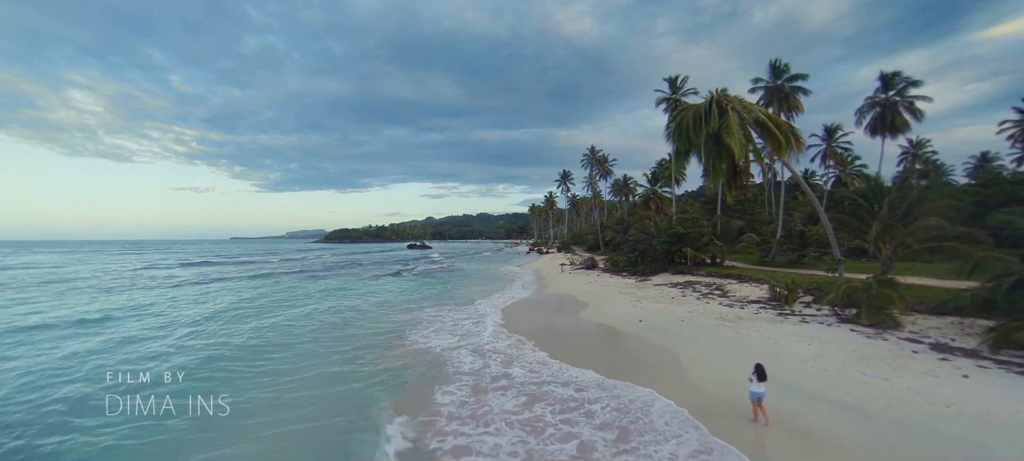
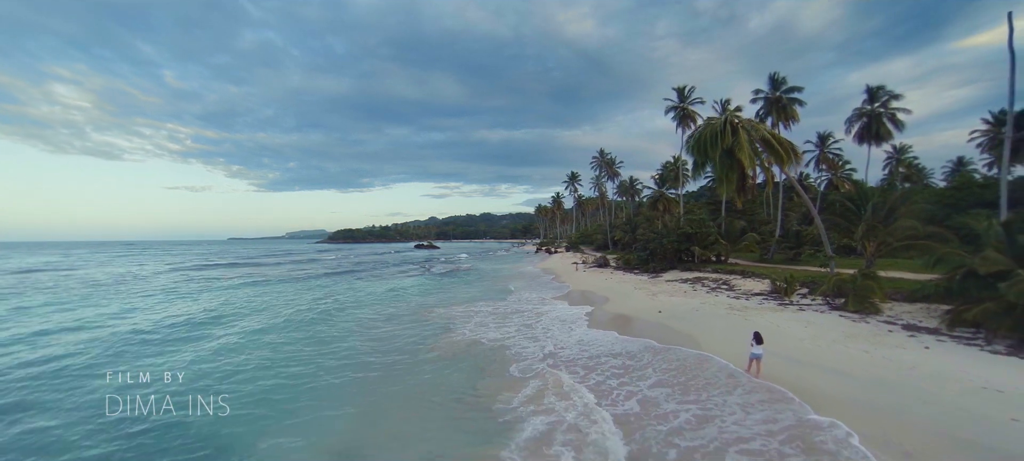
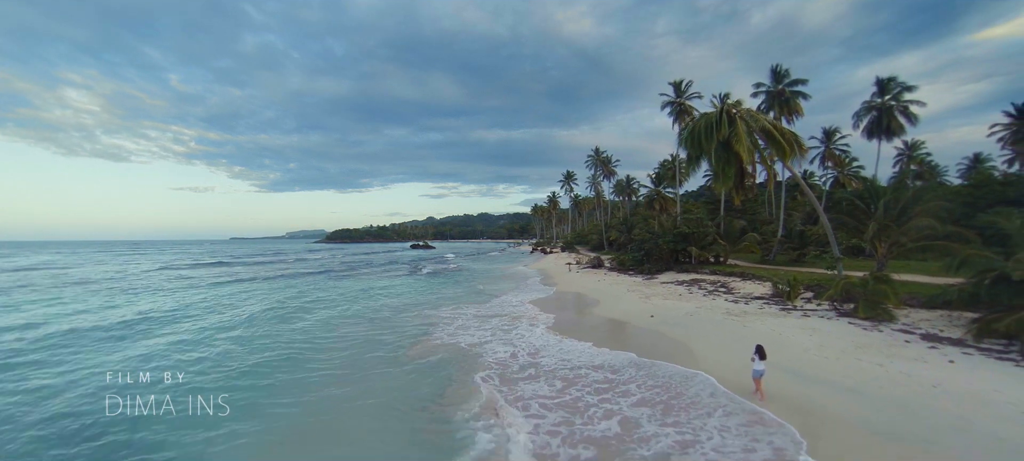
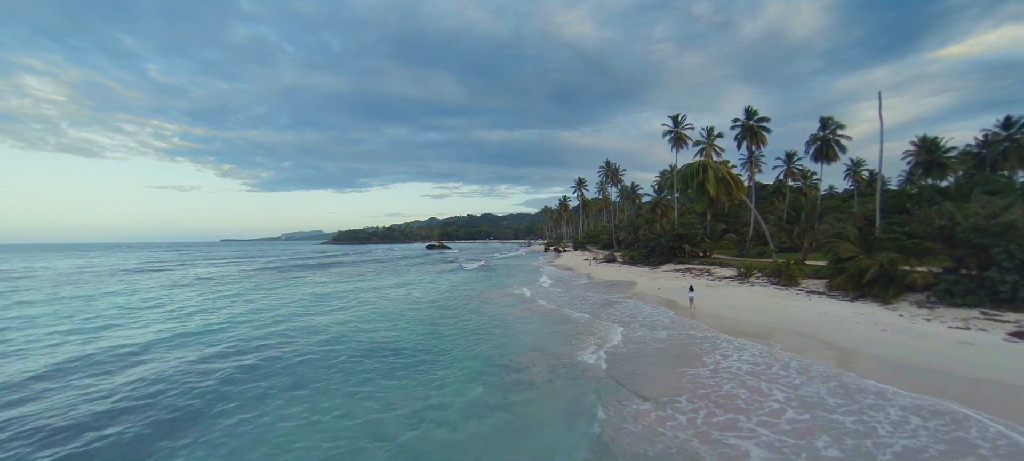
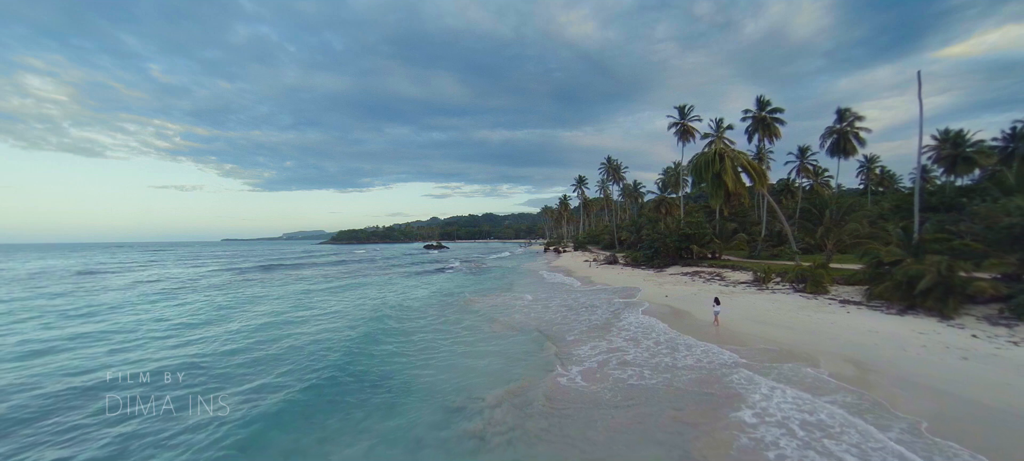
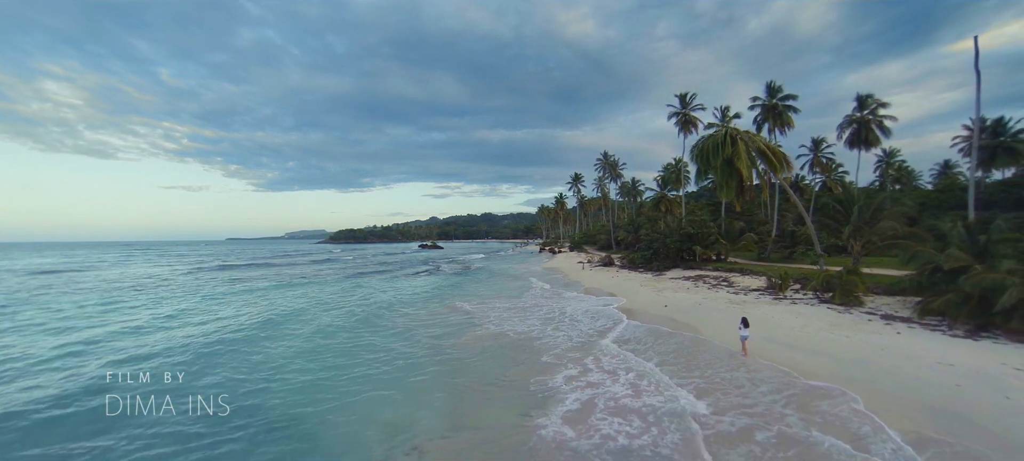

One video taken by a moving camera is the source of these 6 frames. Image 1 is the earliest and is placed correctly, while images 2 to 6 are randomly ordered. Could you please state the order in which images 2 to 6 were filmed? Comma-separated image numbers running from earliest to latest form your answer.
3, 2, 6, 5, 4
